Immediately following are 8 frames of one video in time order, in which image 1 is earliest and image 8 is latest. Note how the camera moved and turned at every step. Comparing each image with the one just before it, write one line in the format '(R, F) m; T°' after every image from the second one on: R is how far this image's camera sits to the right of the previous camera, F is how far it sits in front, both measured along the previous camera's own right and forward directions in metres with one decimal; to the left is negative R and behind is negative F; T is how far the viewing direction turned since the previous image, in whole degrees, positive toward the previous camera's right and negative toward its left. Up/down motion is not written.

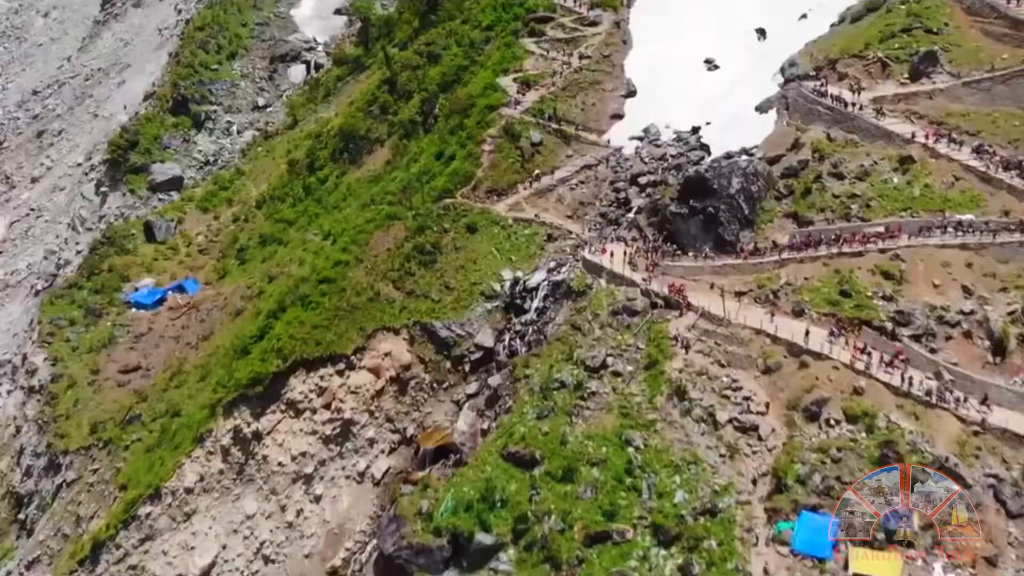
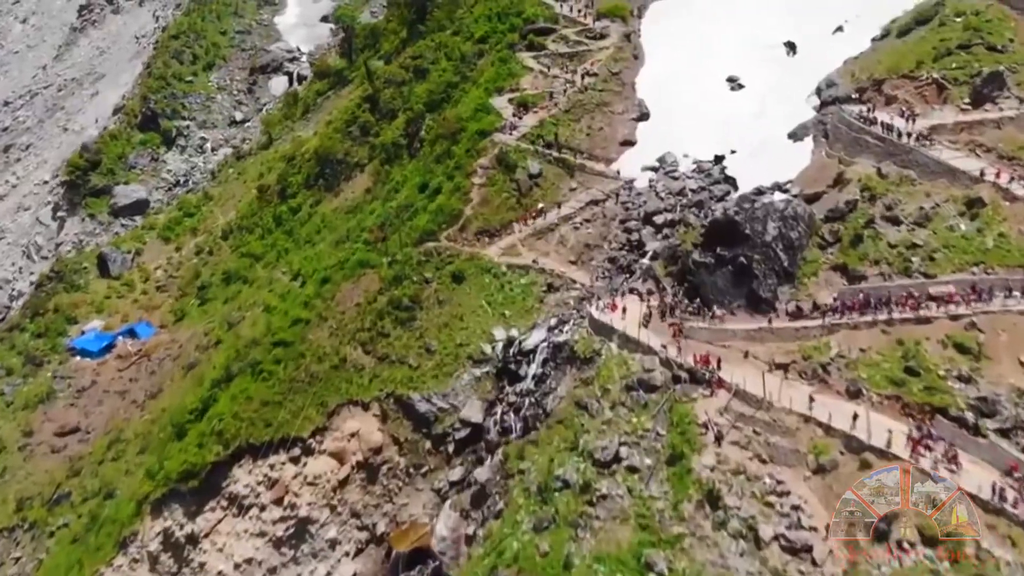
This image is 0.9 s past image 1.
(+0.2, +7.8) m; 0°
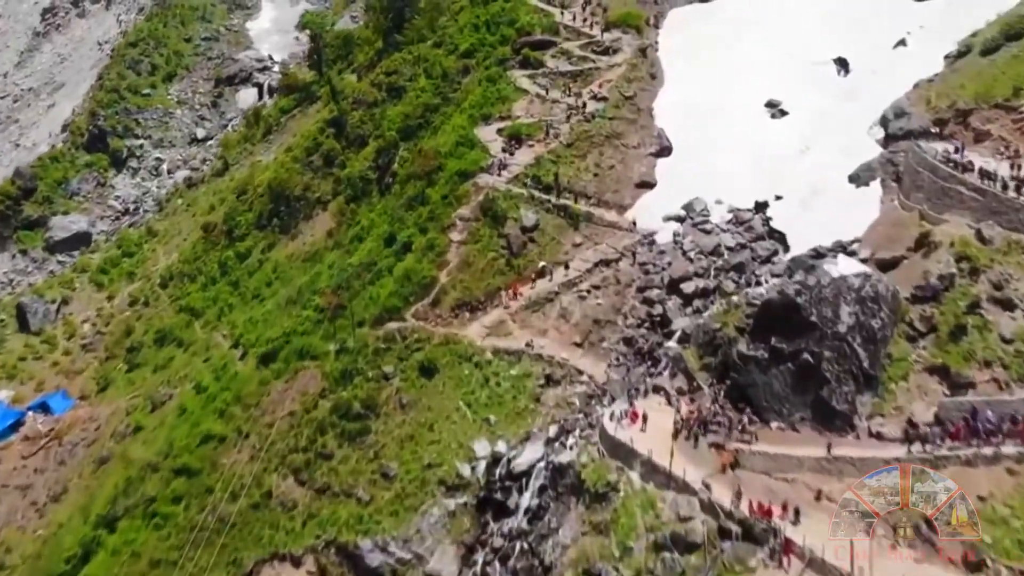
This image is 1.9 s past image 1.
(+0.4, +10.3) m; 0°
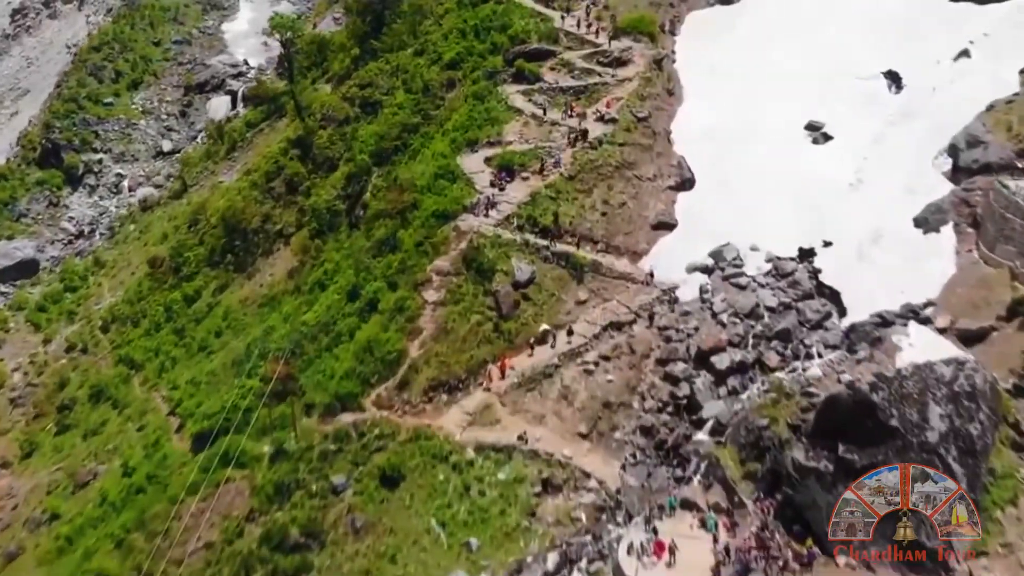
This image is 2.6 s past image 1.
(+0.3, +7.4) m; 0°
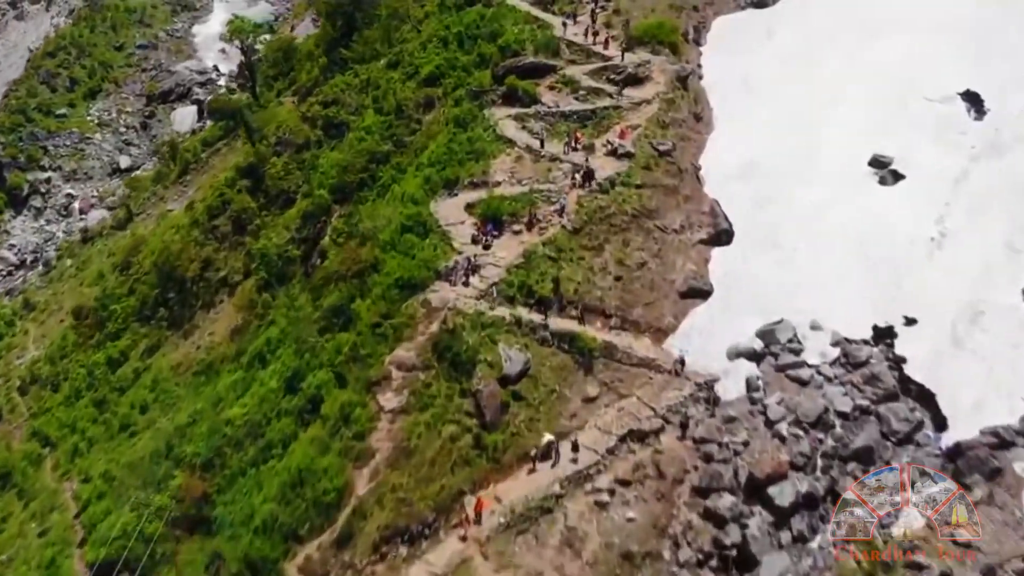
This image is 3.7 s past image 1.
(+0.3, +7.8) m; 0°
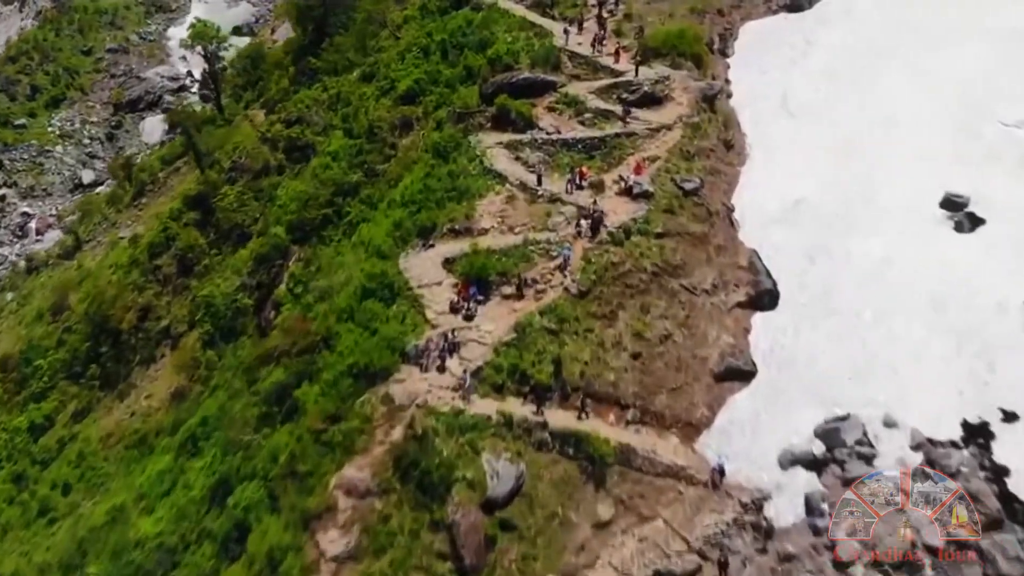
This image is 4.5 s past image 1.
(+0.2, +5.7) m; 0°
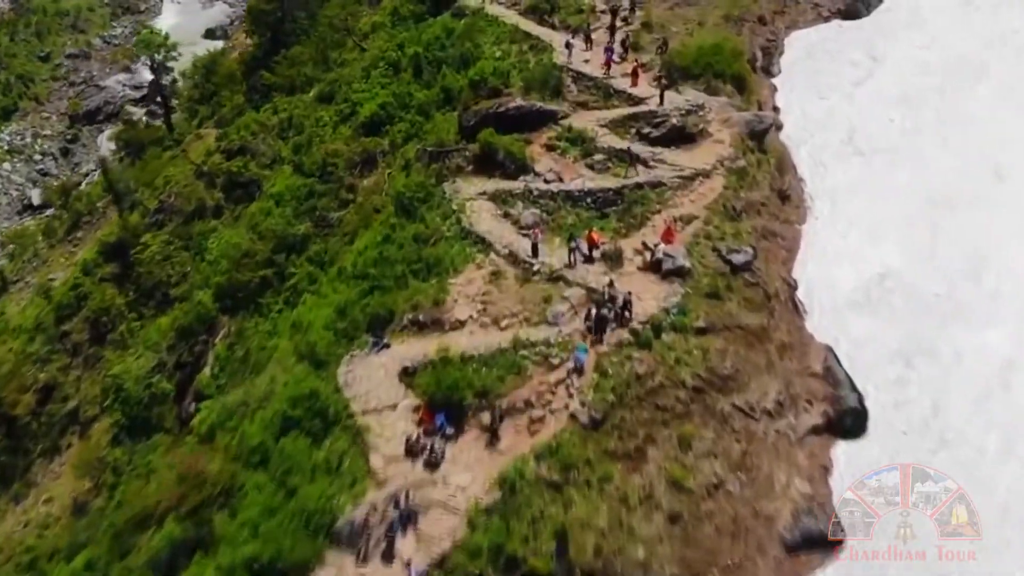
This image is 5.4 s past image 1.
(+0.2, +6.5) m; 0°
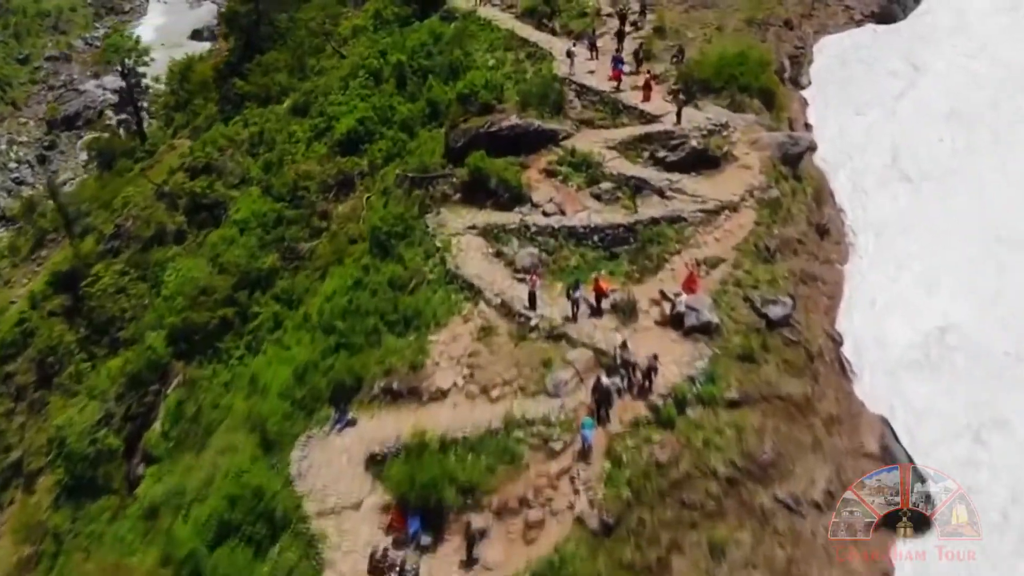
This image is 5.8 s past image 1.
(+0.1, +2.9) m; 0°
